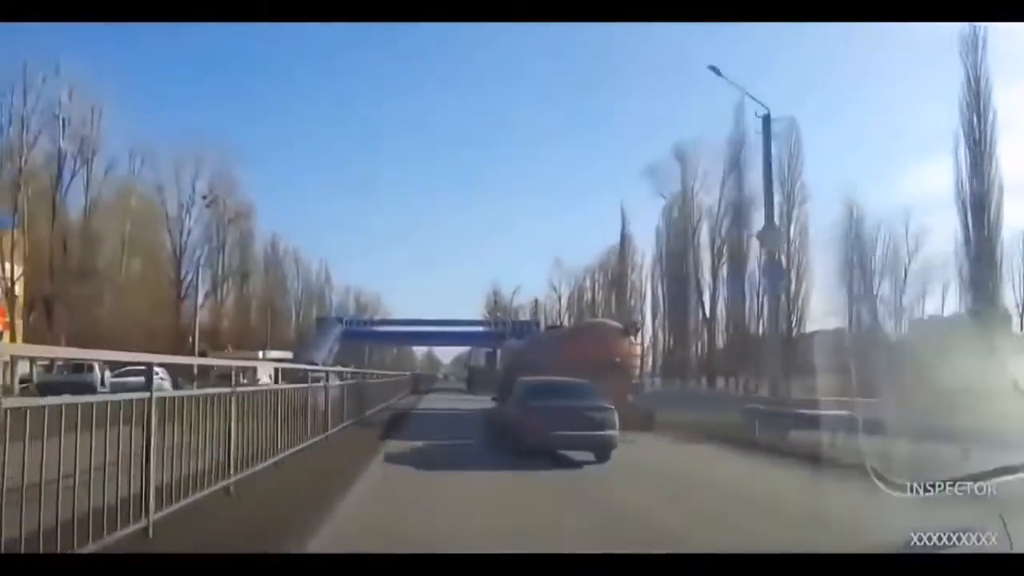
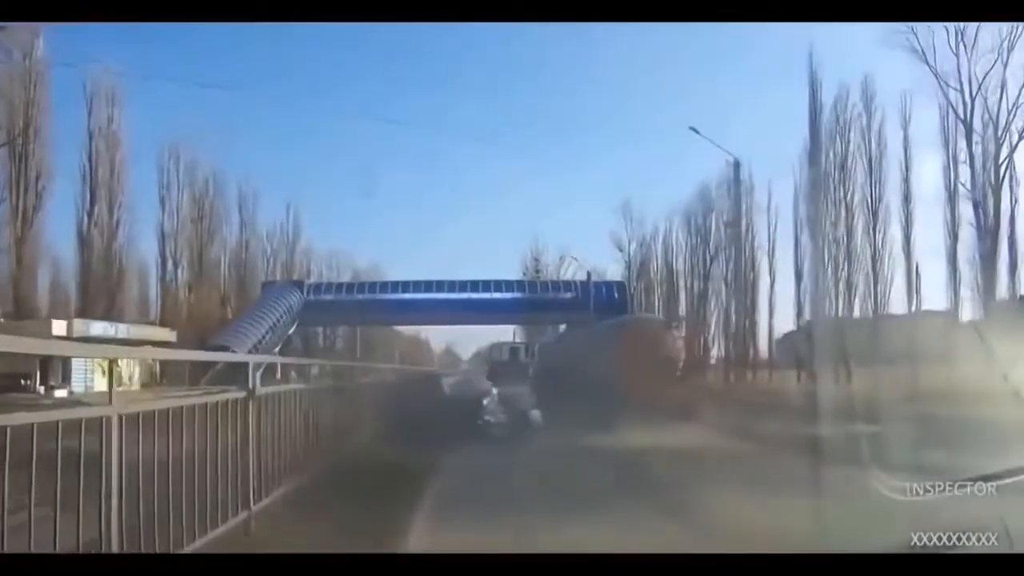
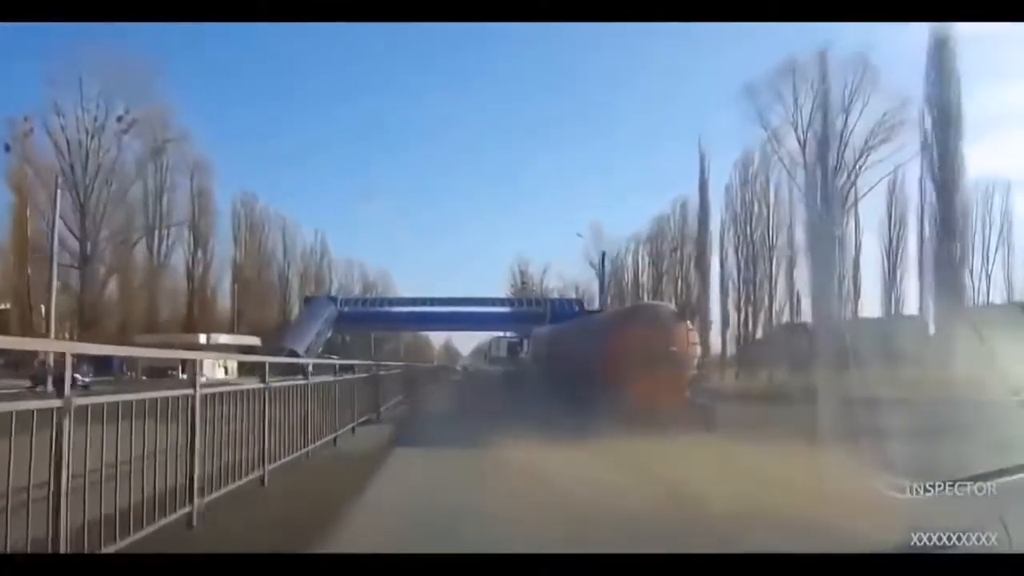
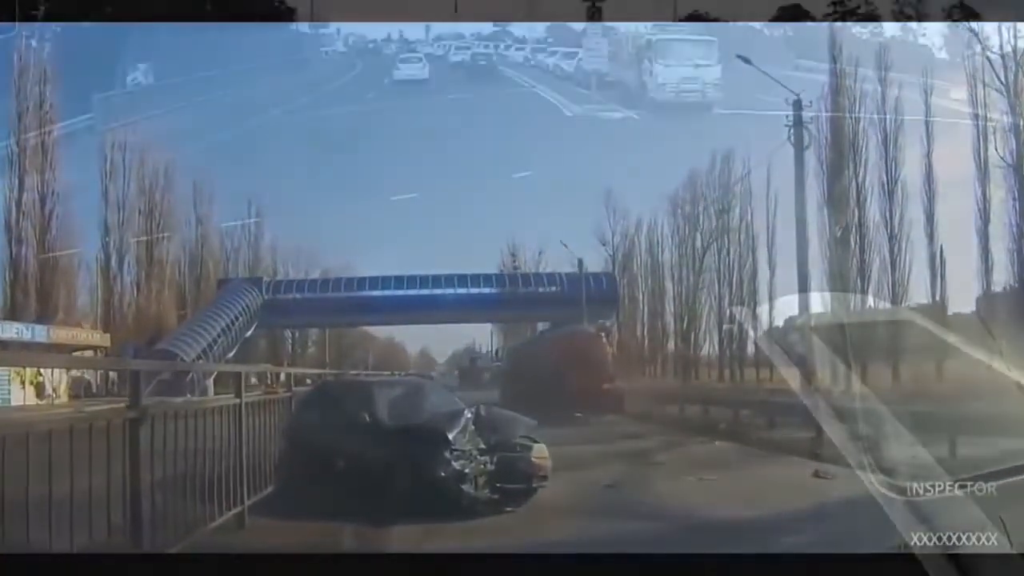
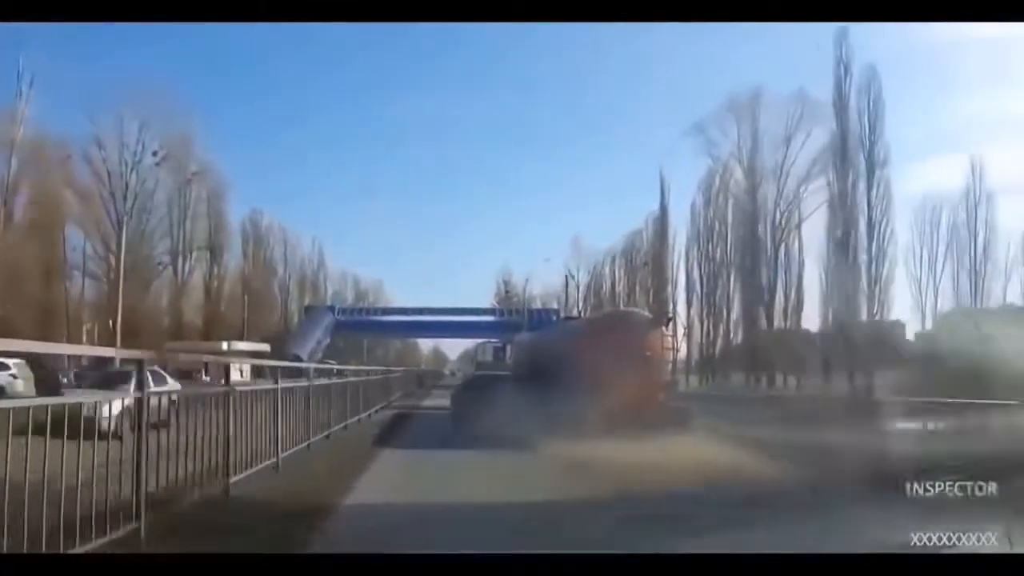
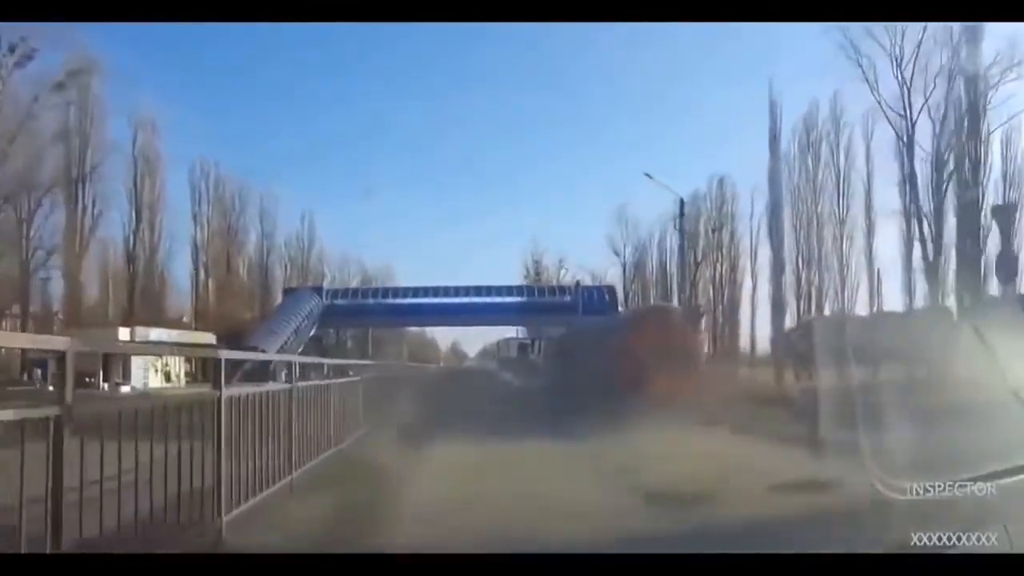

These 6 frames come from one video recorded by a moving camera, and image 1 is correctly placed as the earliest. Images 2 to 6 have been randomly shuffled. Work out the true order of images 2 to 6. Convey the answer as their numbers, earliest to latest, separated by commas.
5, 3, 6, 2, 4
